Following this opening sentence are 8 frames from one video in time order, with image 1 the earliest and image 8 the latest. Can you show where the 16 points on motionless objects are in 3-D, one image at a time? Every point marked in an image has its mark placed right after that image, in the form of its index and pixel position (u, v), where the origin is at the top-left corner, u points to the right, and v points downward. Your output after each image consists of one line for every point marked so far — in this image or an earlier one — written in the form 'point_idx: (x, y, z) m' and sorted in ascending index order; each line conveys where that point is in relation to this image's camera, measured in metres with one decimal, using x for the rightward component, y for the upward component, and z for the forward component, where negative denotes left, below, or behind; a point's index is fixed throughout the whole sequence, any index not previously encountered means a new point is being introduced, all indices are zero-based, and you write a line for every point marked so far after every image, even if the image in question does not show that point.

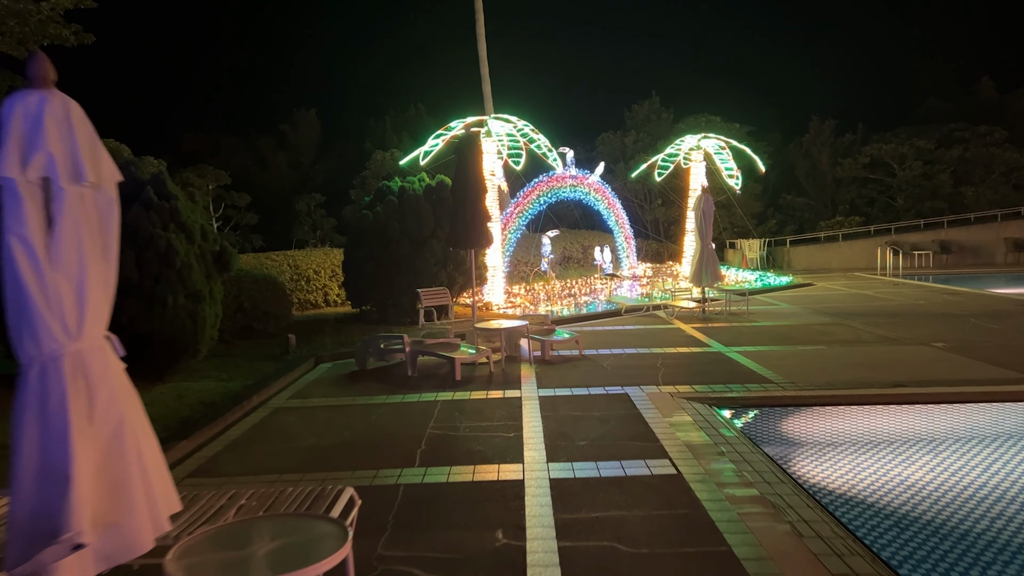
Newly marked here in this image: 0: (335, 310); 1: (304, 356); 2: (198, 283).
0: (-3.6, -0.5, +14.1) m
1: (-2.8, -0.9, +9.3) m
2: (-3.6, +0.1, +8.1) m
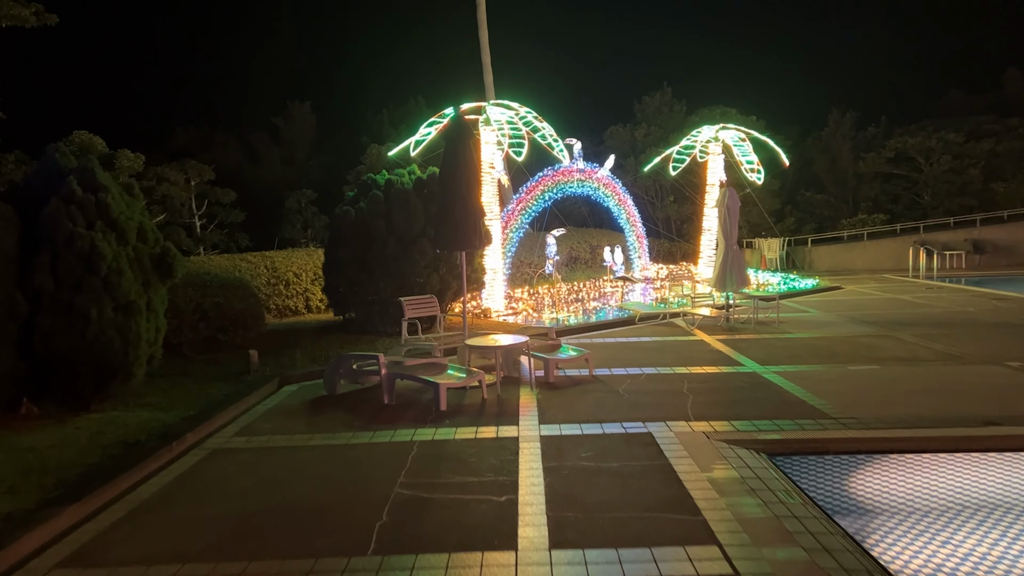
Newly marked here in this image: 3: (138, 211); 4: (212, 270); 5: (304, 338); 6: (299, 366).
0: (-3.6, -0.5, +12.8) m
1: (-2.8, -1.0, +8.0) m
2: (-3.6, 0.0, +6.7) m
3: (-3.8, +0.8, +7.3) m
4: (-4.7, +0.3, +11.3) m
5: (-3.1, -0.8, +10.8) m
6: (-2.6, -1.0, +8.6) m
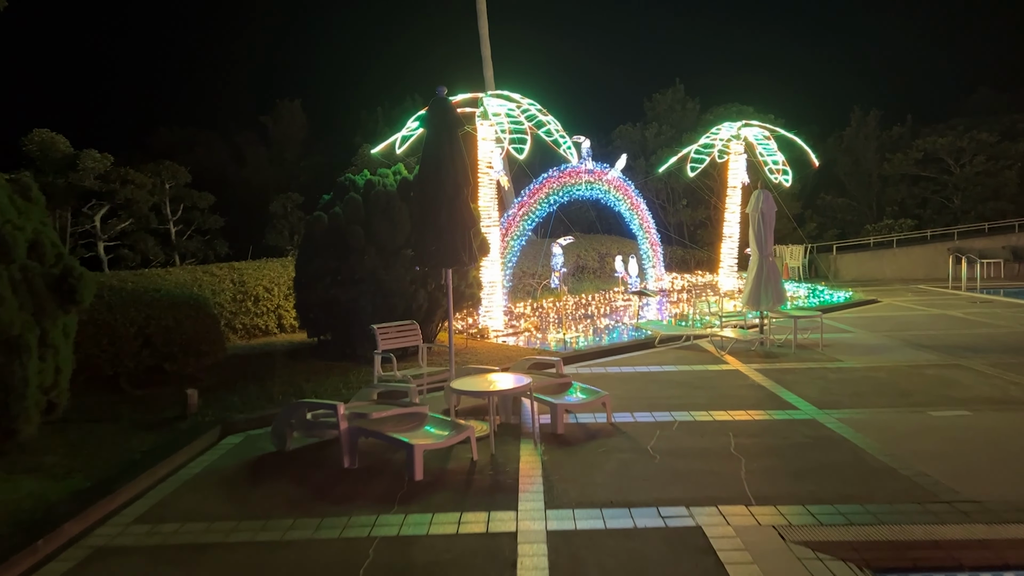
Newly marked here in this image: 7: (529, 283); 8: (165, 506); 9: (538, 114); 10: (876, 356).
0: (-3.5, -0.8, +11.2) m
1: (-2.8, -1.2, +6.4) m
2: (-3.6, -0.3, +5.2) m
3: (-3.8, +0.6, +5.8) m
4: (-4.7, 0.0, +9.8) m
5: (-3.1, -1.0, +9.3) m
6: (-2.6, -1.2, +7.1) m
7: (+0.4, +0.1, +14.9) m
8: (-2.3, -1.4, +4.8) m
9: (+0.4, +2.8, +11.5) m
10: (+4.7, -0.9, +9.2) m
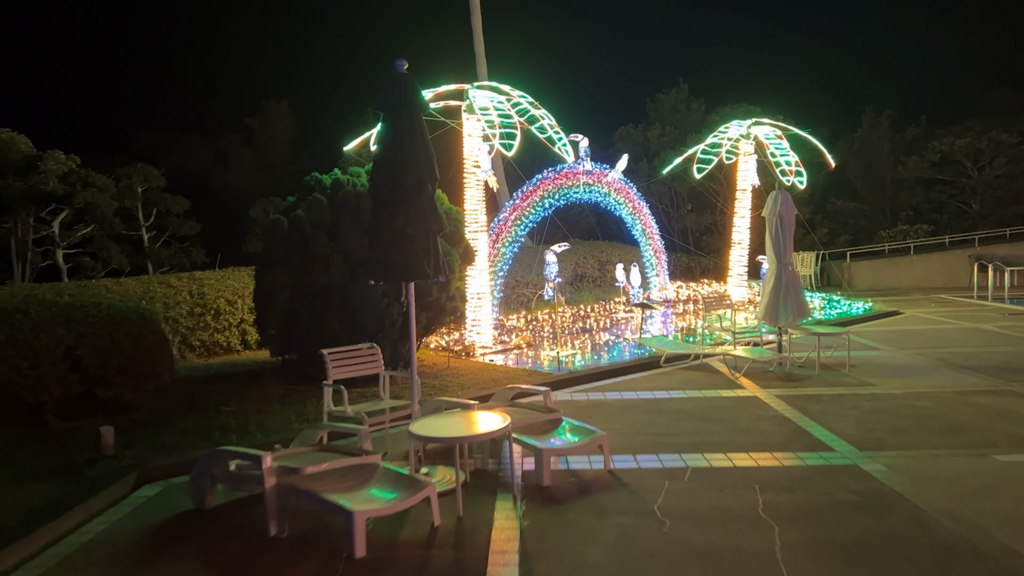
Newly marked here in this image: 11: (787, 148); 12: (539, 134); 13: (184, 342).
0: (-3.7, -1.0, +10.1) m
1: (-3.0, -1.4, +5.3) m
2: (-3.8, -0.4, +4.1) m
3: (-4.0, +0.4, +4.7) m
4: (-4.9, -0.1, +8.7) m
5: (-3.3, -1.2, +8.1) m
6: (-2.8, -1.3, +6.0) m
7: (+0.2, -0.1, +13.8) m
8: (-2.5, -1.6, +3.6) m
9: (+0.3, +2.6, +10.4) m
10: (+4.5, -1.0, +8.1) m
11: (+5.7, +2.9, +14.8) m
12: (+0.4, +2.4, +11.0) m
13: (-4.4, -0.7, +9.5) m
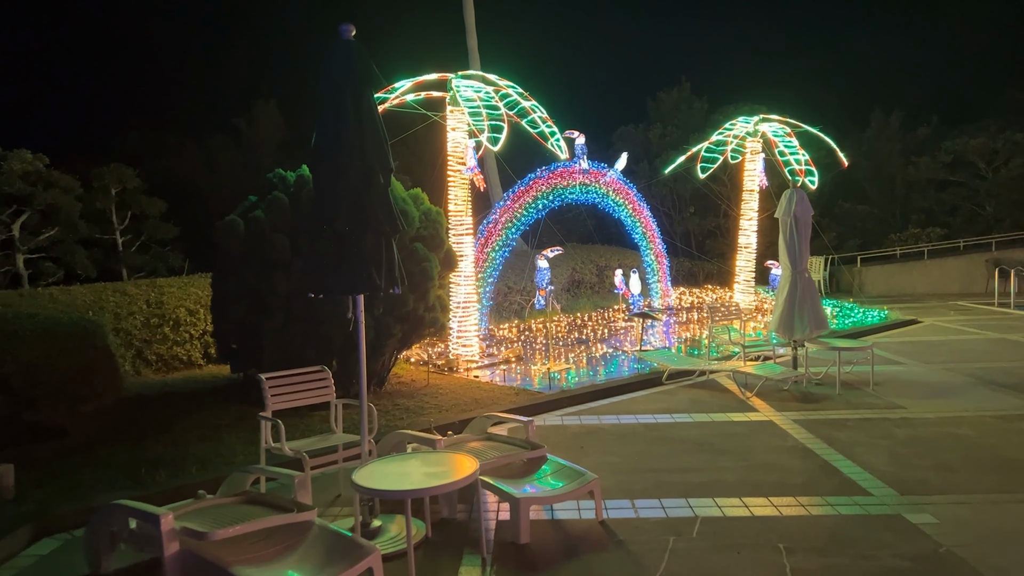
0: (-3.9, -1.1, +9.2) m
1: (-3.1, -1.5, +4.4) m
2: (-4.0, -0.5, +3.2) m
3: (-4.2, +0.4, +3.8) m
4: (-5.1, -0.2, +7.8) m
5: (-3.4, -1.3, +7.3) m
6: (-2.9, -1.4, +5.1) m
7: (+0.1, -0.2, +12.9) m
8: (-2.7, -1.6, +2.8) m
9: (+0.1, +2.5, +9.5) m
10: (+4.4, -1.1, +7.2) m
11: (+5.6, +2.8, +13.9) m
12: (+0.3, +2.3, +10.1) m
13: (-4.5, -0.8, +8.6) m
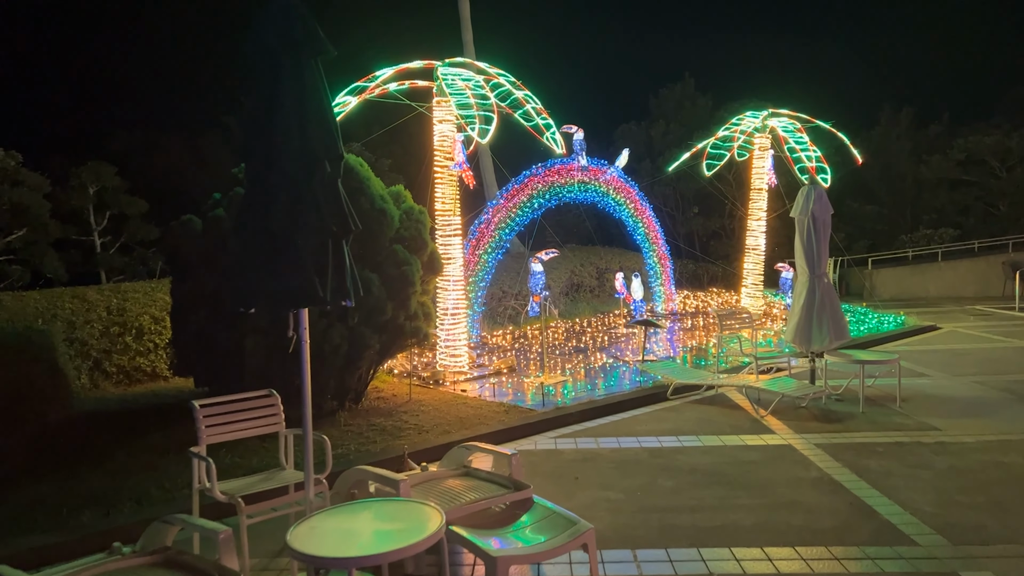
0: (-4.0, -1.1, +8.5) m
1: (-3.2, -1.5, +3.7) m
2: (-4.1, -0.5, +2.5) m
3: (-4.3, +0.3, +3.1) m
4: (-5.2, -0.3, +7.1) m
5: (-3.6, -1.3, +6.5) m
6: (-3.0, -1.5, +4.4) m
7: (0.0, -0.3, +12.1) m
8: (-2.8, -1.7, +2.0) m
9: (0.0, +2.5, +8.8) m
10: (+4.3, -1.2, +6.5) m
11: (+5.5, +2.7, +13.2) m
12: (+0.2, +2.2, +9.4) m
13: (-4.6, -0.9, +7.9) m
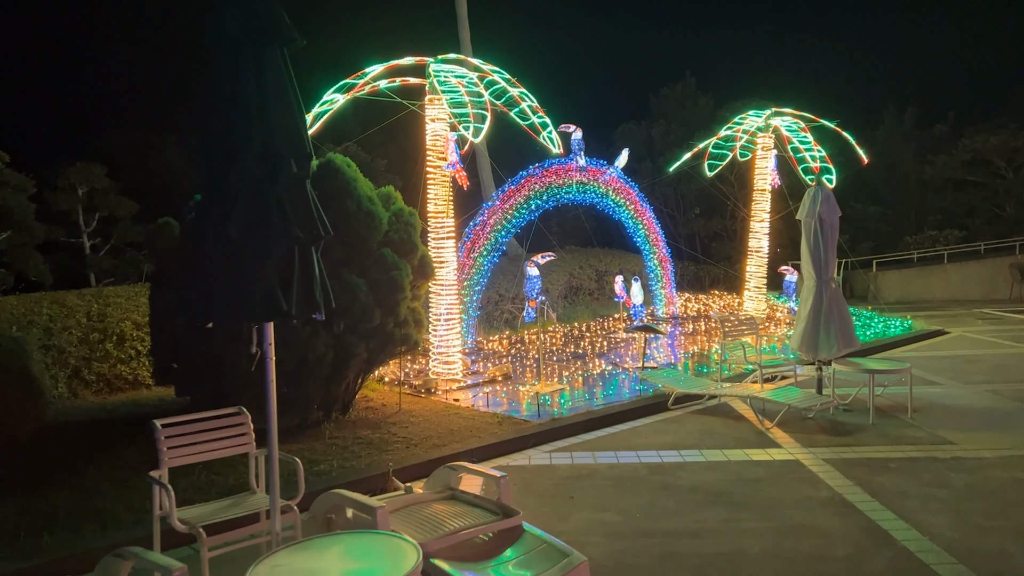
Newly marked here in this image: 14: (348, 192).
0: (-4.0, -1.2, +8.2) m
1: (-3.3, -1.6, +3.4) m
2: (-4.1, -0.6, +2.2) m
3: (-4.4, +0.3, +2.8) m
4: (-5.2, -0.3, +6.8) m
5: (-3.6, -1.4, +6.2) m
6: (-3.1, -1.5, +4.1) m
7: (-0.1, -0.4, +11.8) m
8: (-2.8, -1.7, +1.7) m
9: (-0.1, +2.4, +8.5) m
10: (+4.2, -1.2, +6.2) m
11: (+5.4, +2.6, +12.9) m
12: (+0.1, +2.1, +9.1) m
13: (-4.7, -0.9, +7.6) m
14: (-1.5, +0.9, +6.4) m
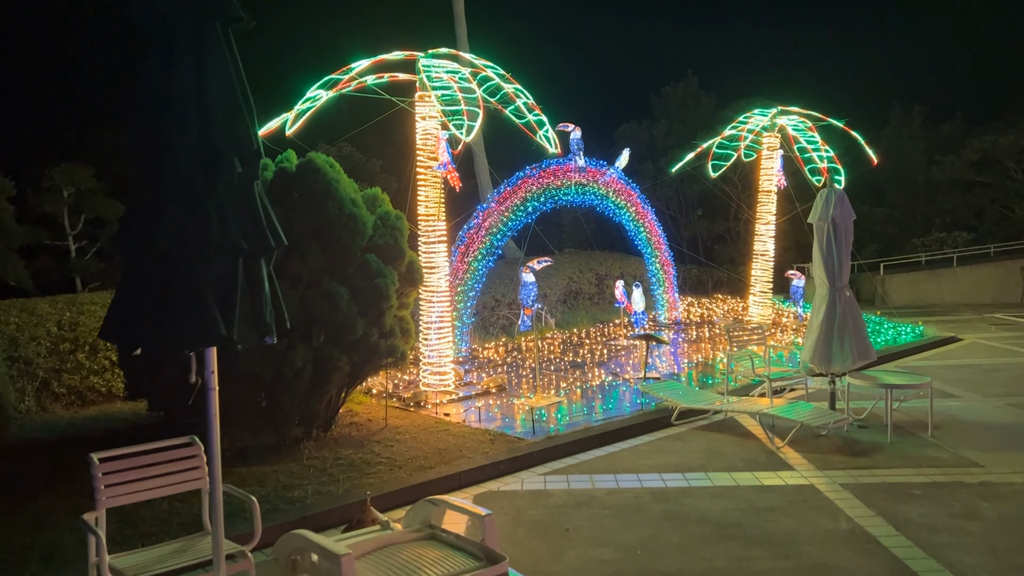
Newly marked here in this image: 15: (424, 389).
0: (-4.1, -1.3, +7.8) m
1: (-3.4, -1.6, +3.0) m
2: (-4.2, -0.6, +1.8) m
3: (-4.4, +0.2, +2.4) m
4: (-5.3, -0.4, +6.4) m
5: (-3.7, -1.4, +5.8) m
6: (-3.2, -1.6, +3.6) m
7: (-0.1, -0.5, +11.4) m
8: (-2.9, -1.8, +1.3) m
9: (-0.1, +2.3, +8.1) m
10: (+4.2, -1.3, +5.7) m
11: (+5.4, +2.6, +12.4) m
12: (0.0, +2.1, +8.7) m
13: (-4.8, -1.0, +7.2) m
14: (-1.5, +0.8, +6.0) m
15: (-1.0, -1.1, +7.8) m
